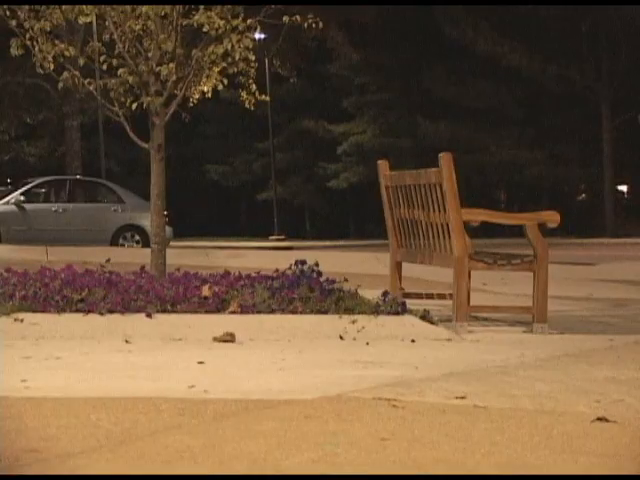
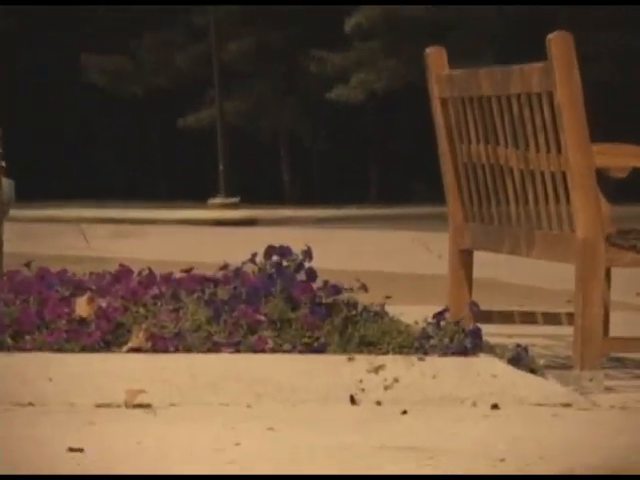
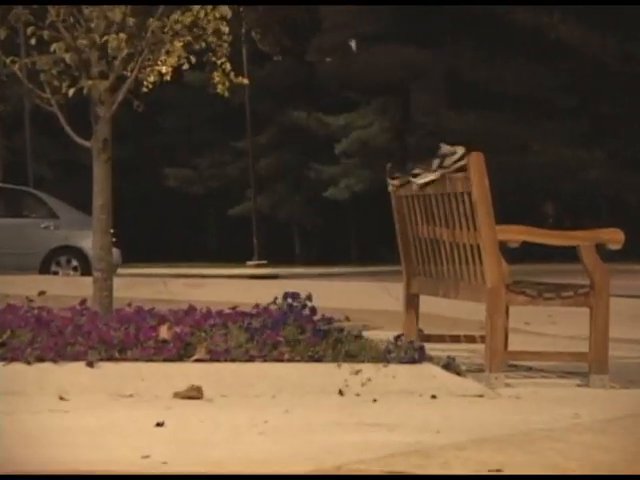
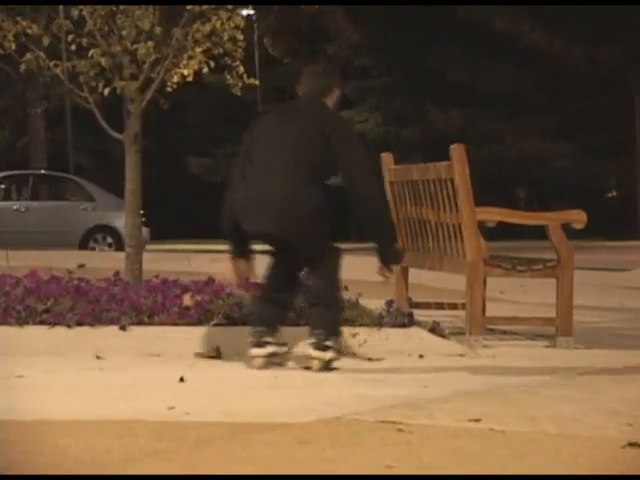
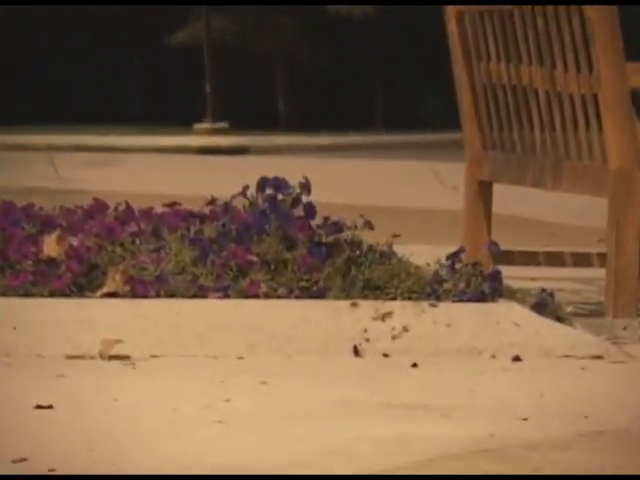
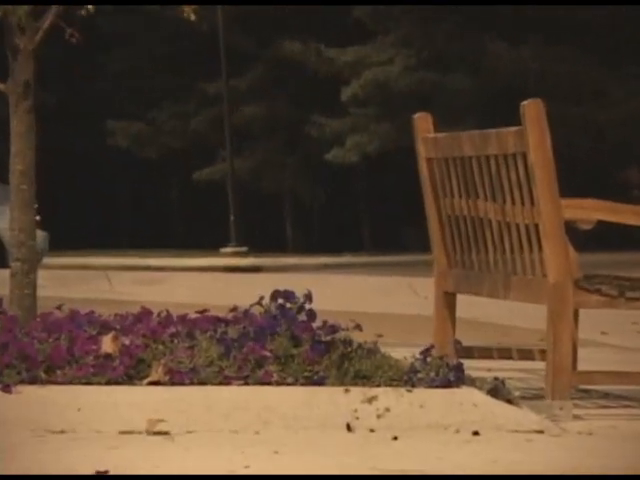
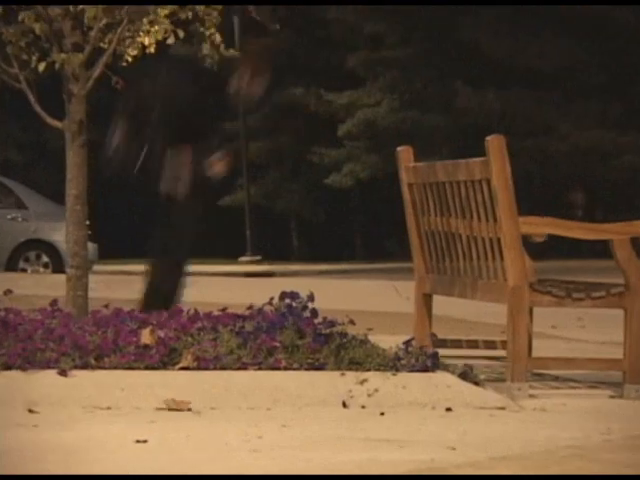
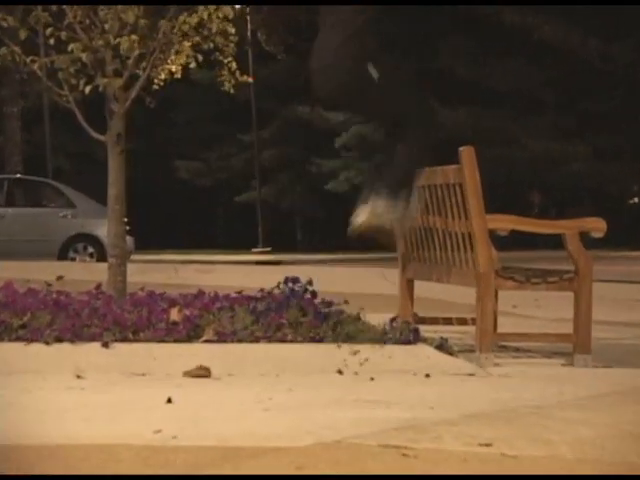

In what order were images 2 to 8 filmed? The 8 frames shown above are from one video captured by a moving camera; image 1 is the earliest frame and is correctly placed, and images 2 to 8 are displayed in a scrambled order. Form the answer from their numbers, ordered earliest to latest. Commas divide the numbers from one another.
4, 8, 3, 7, 6, 2, 5
